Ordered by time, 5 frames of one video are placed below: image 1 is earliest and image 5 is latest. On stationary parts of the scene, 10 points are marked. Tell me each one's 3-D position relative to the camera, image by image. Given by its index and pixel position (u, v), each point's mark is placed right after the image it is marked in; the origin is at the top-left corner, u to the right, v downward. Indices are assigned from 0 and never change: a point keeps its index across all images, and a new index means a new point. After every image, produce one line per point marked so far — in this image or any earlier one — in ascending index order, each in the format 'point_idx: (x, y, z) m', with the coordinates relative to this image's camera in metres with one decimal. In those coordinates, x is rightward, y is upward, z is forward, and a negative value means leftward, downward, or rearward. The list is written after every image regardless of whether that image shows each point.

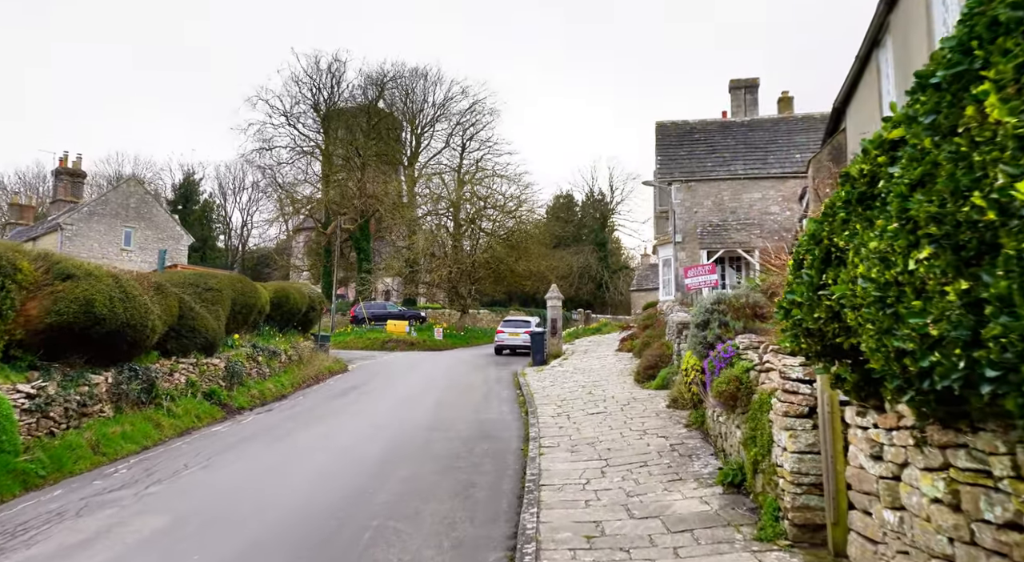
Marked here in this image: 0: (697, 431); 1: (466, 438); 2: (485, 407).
0: (+2.2, -1.8, +7.8) m
1: (-0.7, -2.3, +9.5) m
2: (-0.5, -2.5, +13.1) m
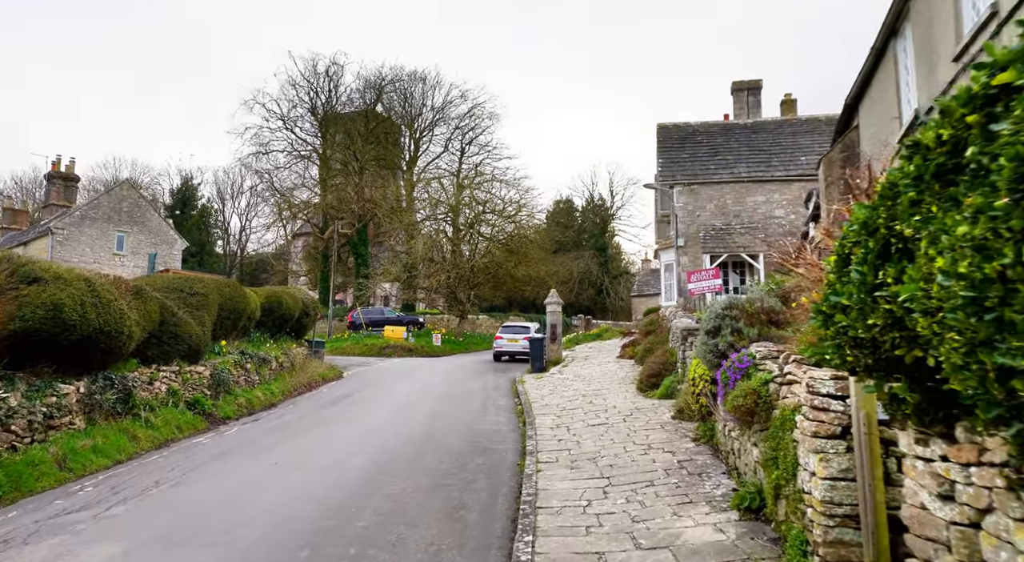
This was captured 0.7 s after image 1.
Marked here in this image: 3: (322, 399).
0: (+2.1, -1.8, +7.2) m
1: (-0.7, -2.3, +8.9) m
2: (-0.6, -2.6, +12.6) m
3: (-4.6, -2.9, +15.9) m
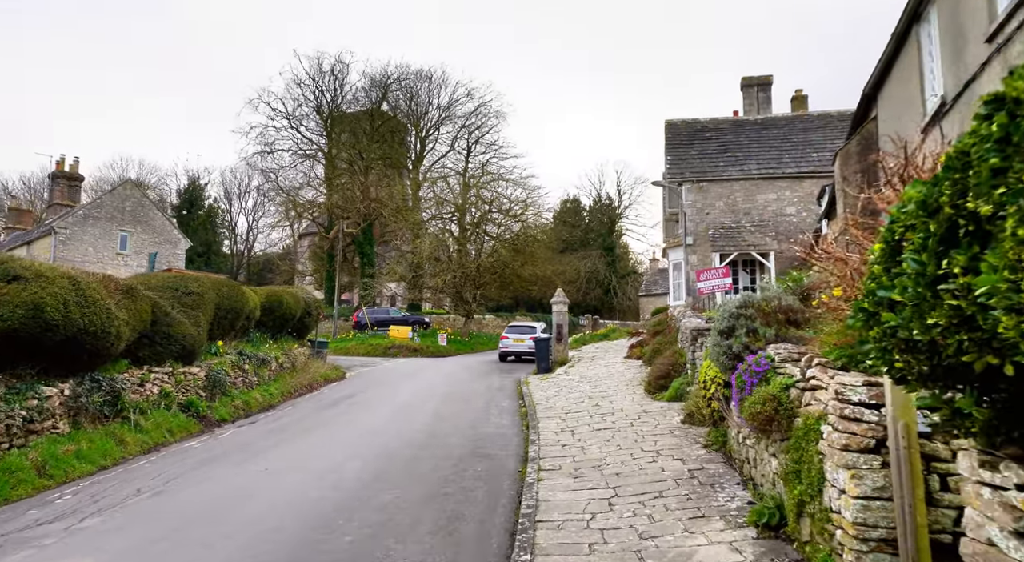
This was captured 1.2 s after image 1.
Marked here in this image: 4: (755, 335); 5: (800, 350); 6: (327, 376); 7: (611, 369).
0: (+2.1, -1.8, +6.8) m
1: (-0.7, -2.3, +8.5) m
2: (-0.5, -2.6, +12.2) m
3: (-4.5, -2.8, +15.6) m
4: (+2.3, -0.5, +6.0) m
5: (+2.2, -0.5, +5.0) m
6: (-5.5, -2.8, +19.7) m
7: (+2.6, -2.4, +17.6) m
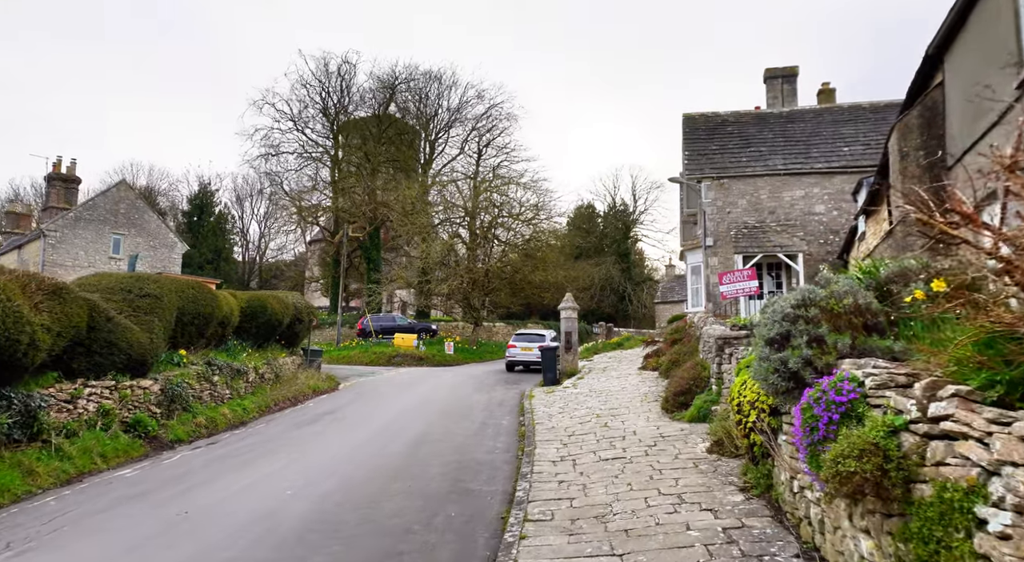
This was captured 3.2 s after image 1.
0: (+2.0, -1.7, +5.1) m
1: (-0.8, -2.2, +6.9) m
2: (-0.6, -2.6, +10.5) m
3: (-4.5, -2.9, +14.0) m
4: (+2.1, -0.4, +4.4) m
5: (+2.0, -0.5, +3.4) m
6: (-5.4, -2.9, +18.2) m
7: (+2.7, -2.4, +15.9) m
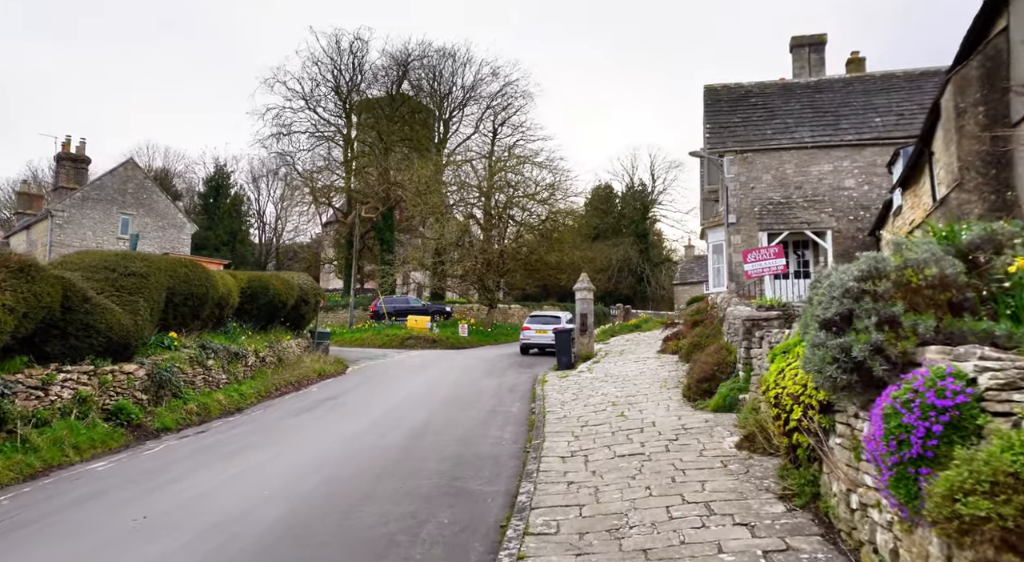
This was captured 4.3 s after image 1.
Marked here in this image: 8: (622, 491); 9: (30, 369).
0: (+1.9, -1.5, +4.3) m
1: (-0.8, -2.0, +6.2) m
2: (-0.5, -2.2, +9.8) m
3: (-4.2, -2.4, +13.4) m
4: (+2.0, -0.3, +3.5) m
5: (+1.9, -0.3, +2.5) m
6: (-5.1, -2.4, +17.6) m
7: (+3.0, -1.9, +15.1) m
8: (+0.9, -1.7, +5.4) m
9: (-6.1, -1.1, +8.3) m
